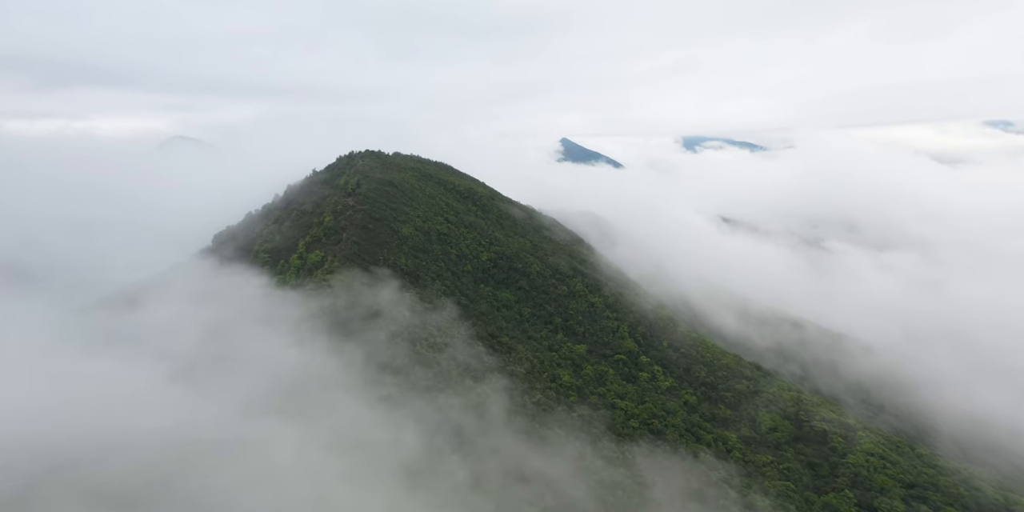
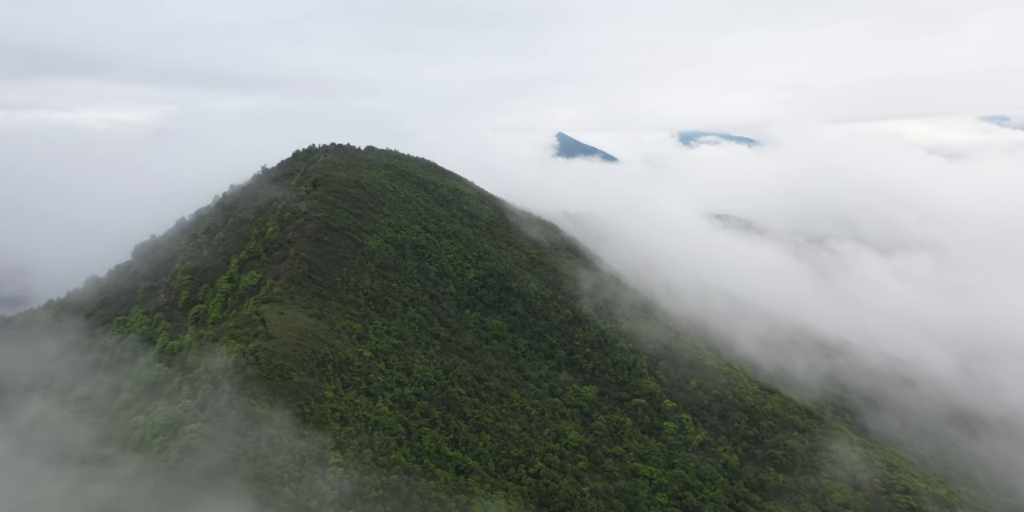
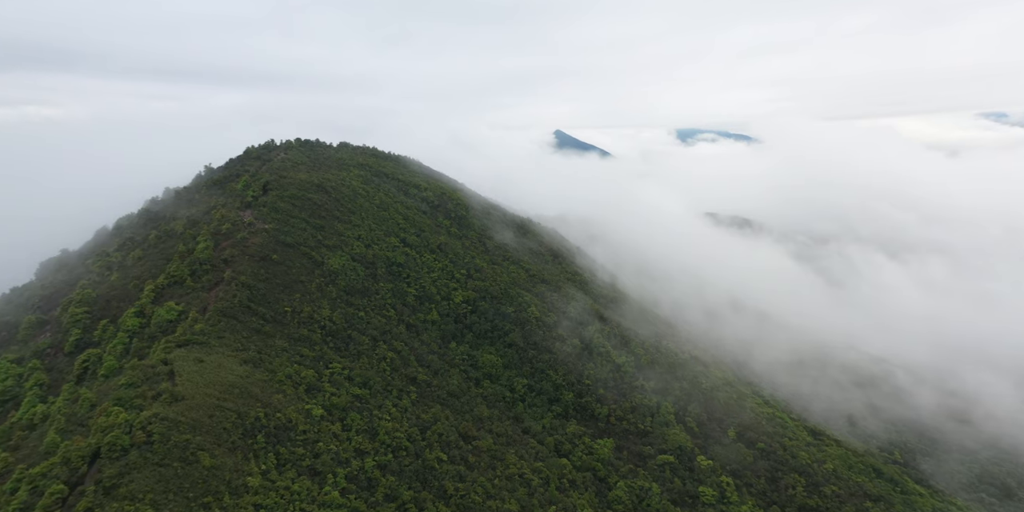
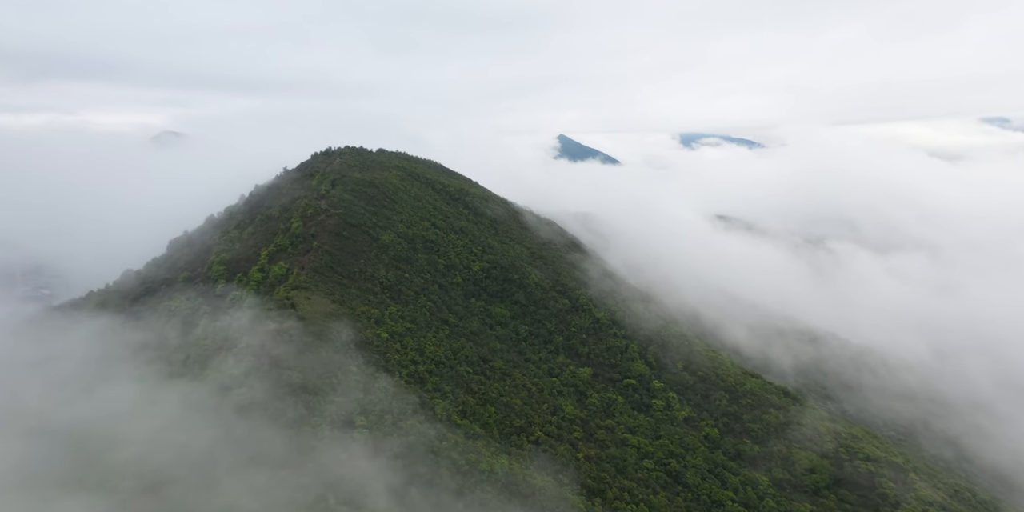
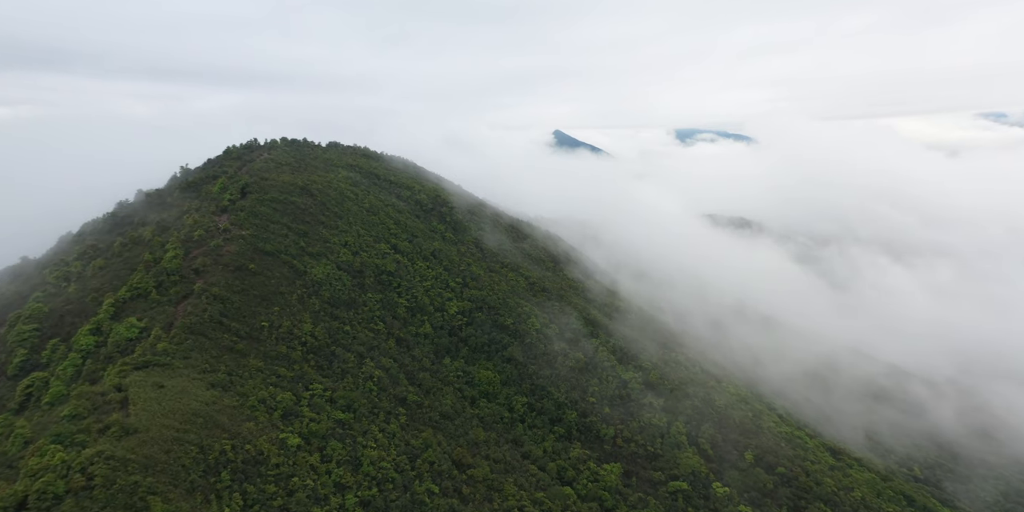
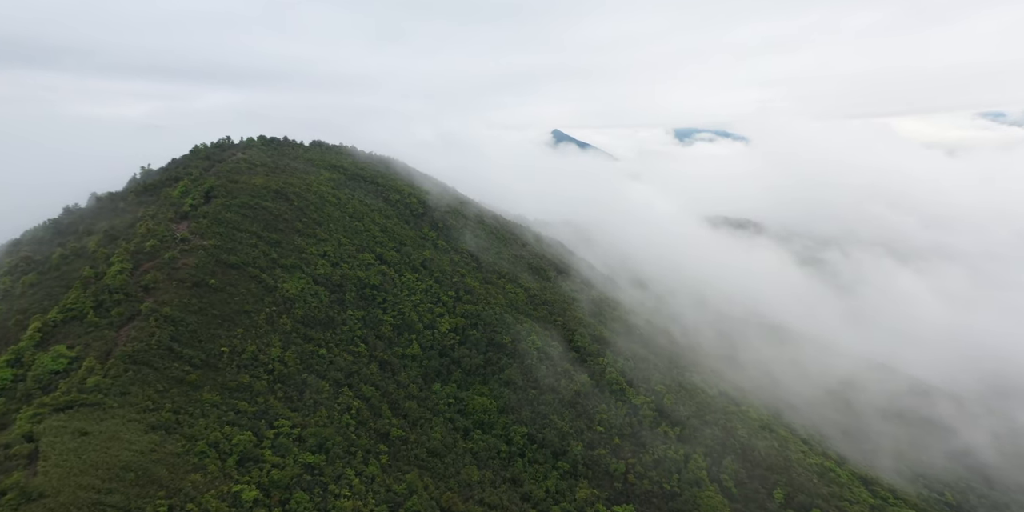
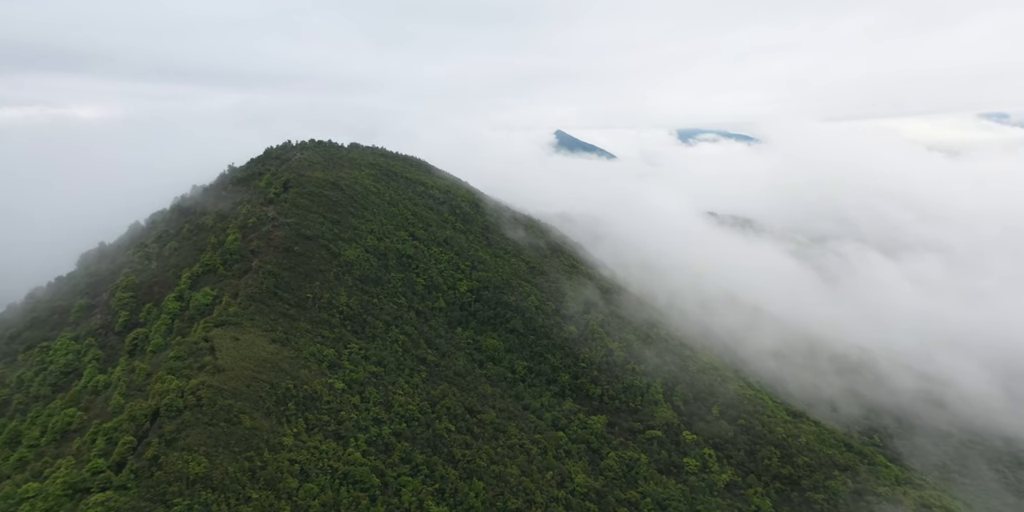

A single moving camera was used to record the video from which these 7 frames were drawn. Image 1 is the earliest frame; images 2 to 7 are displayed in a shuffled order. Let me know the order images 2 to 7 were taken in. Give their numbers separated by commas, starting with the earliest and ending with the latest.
4, 2, 7, 3, 5, 6
